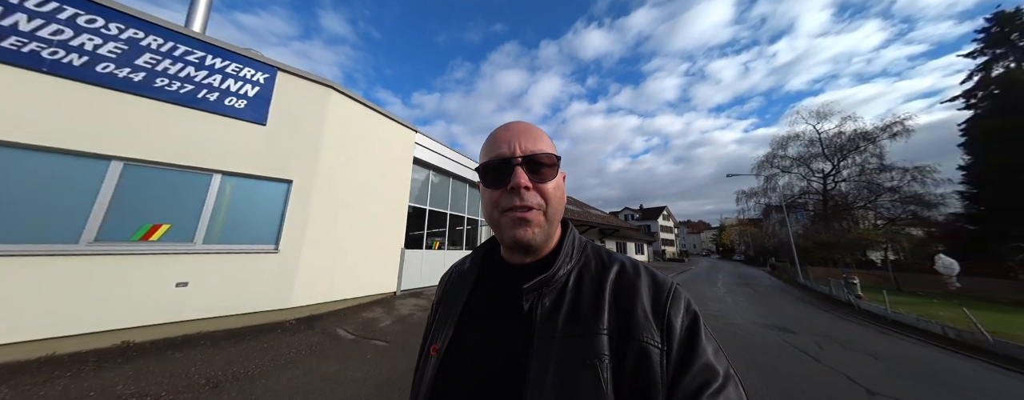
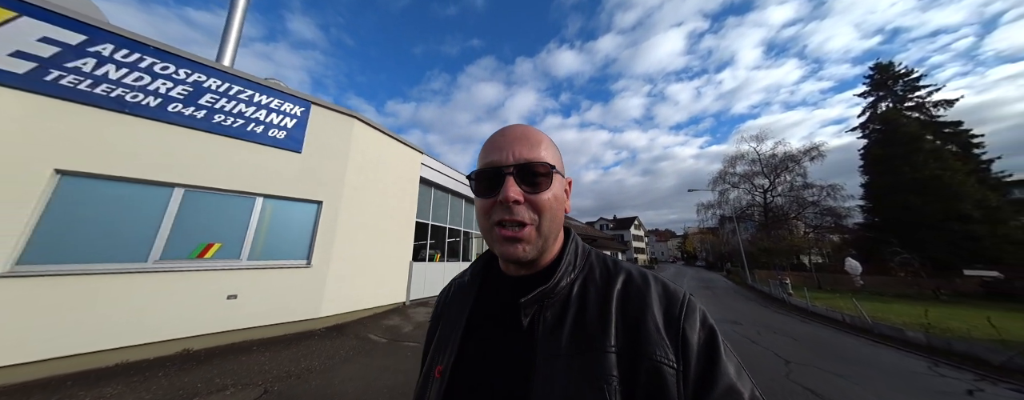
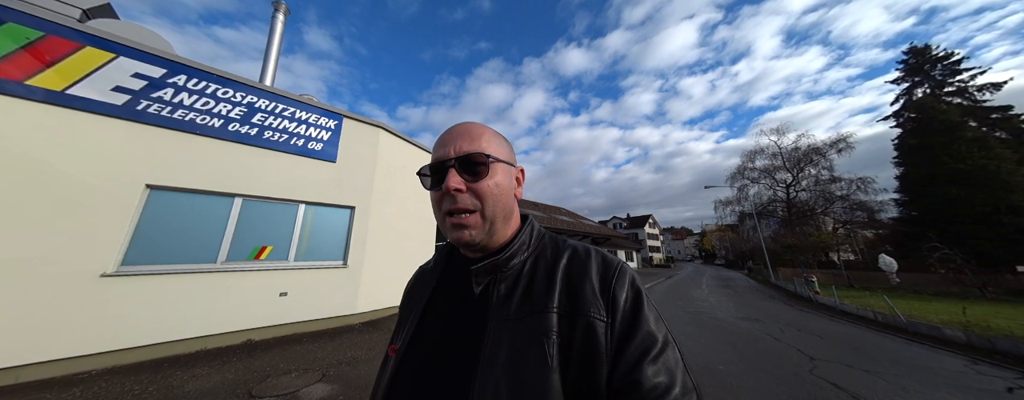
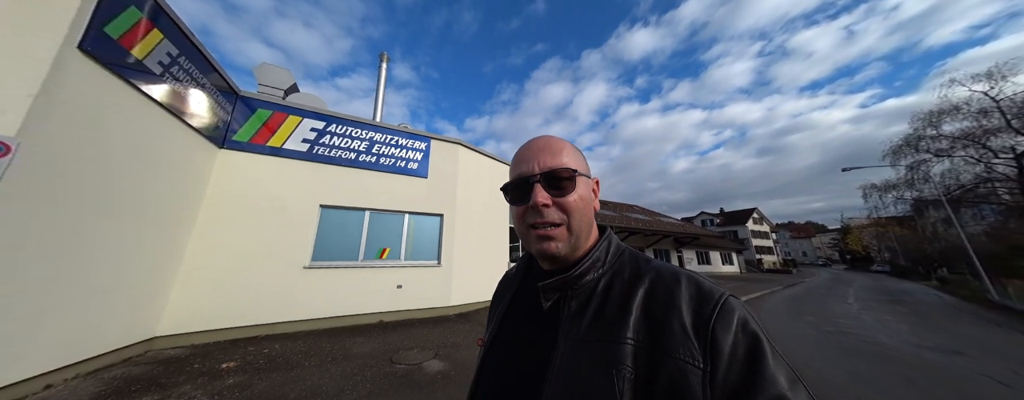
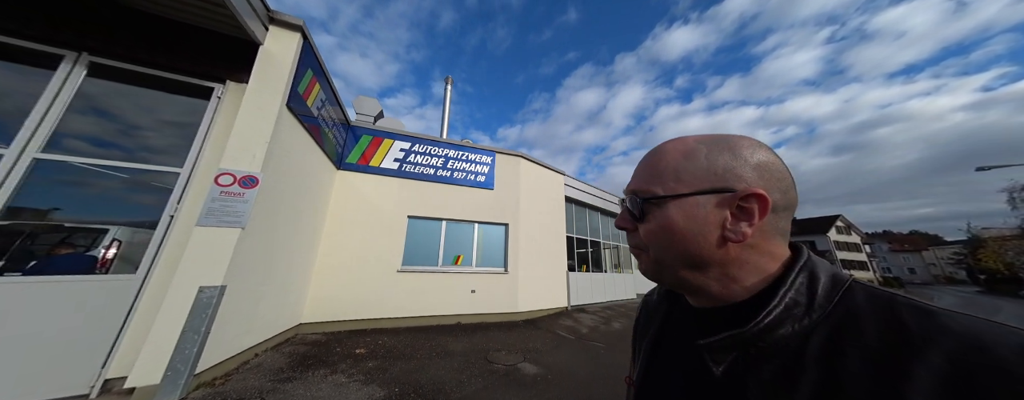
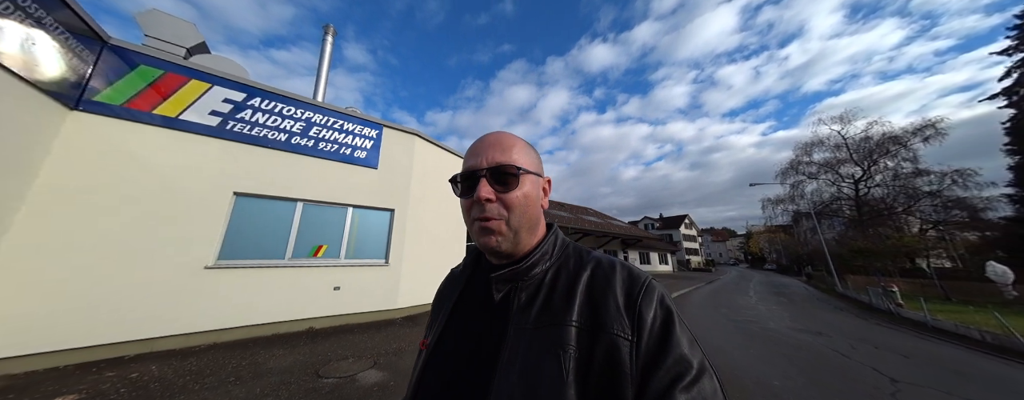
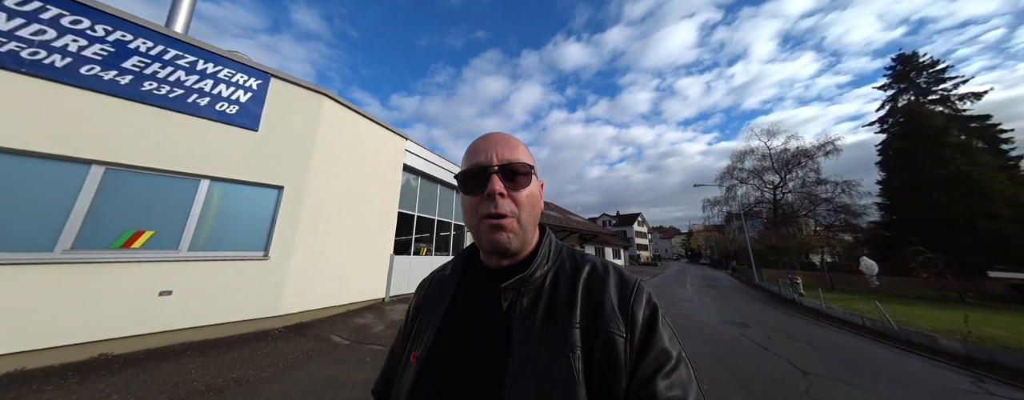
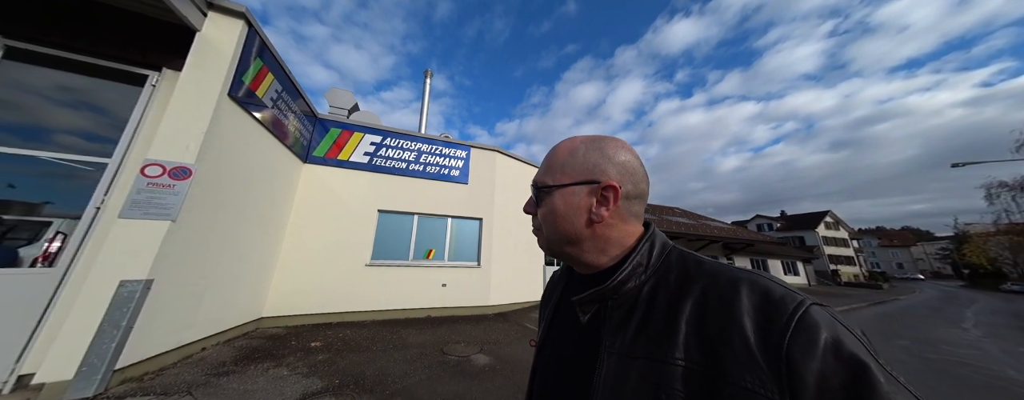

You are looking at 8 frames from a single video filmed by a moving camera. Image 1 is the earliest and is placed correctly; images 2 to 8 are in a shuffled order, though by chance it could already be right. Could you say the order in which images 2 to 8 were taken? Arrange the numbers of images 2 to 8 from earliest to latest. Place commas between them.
7, 2, 3, 6, 4, 8, 5
